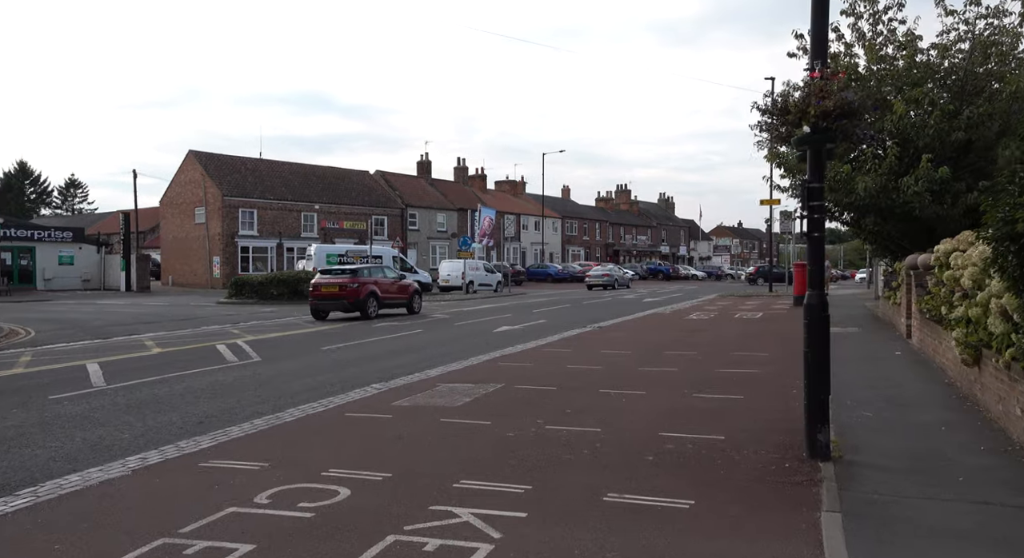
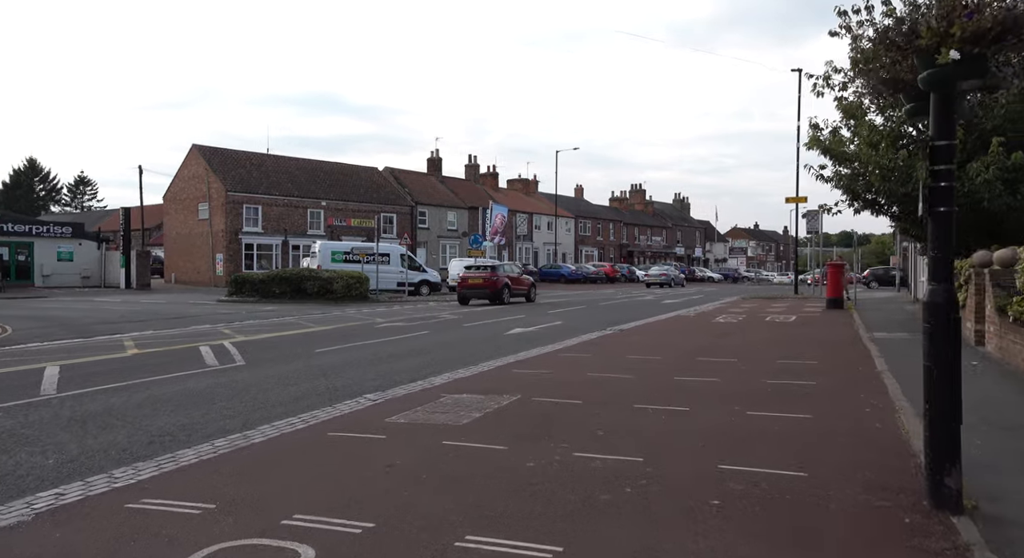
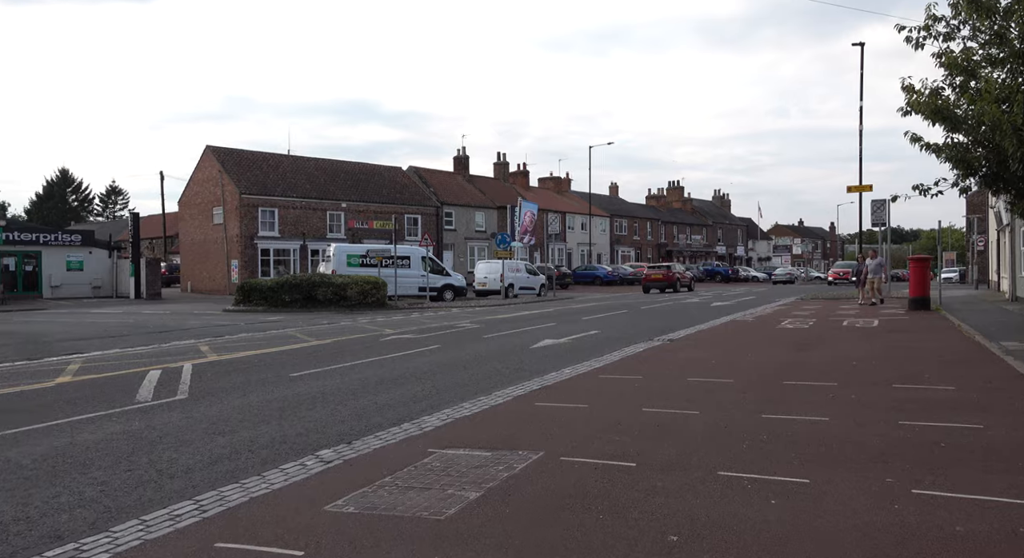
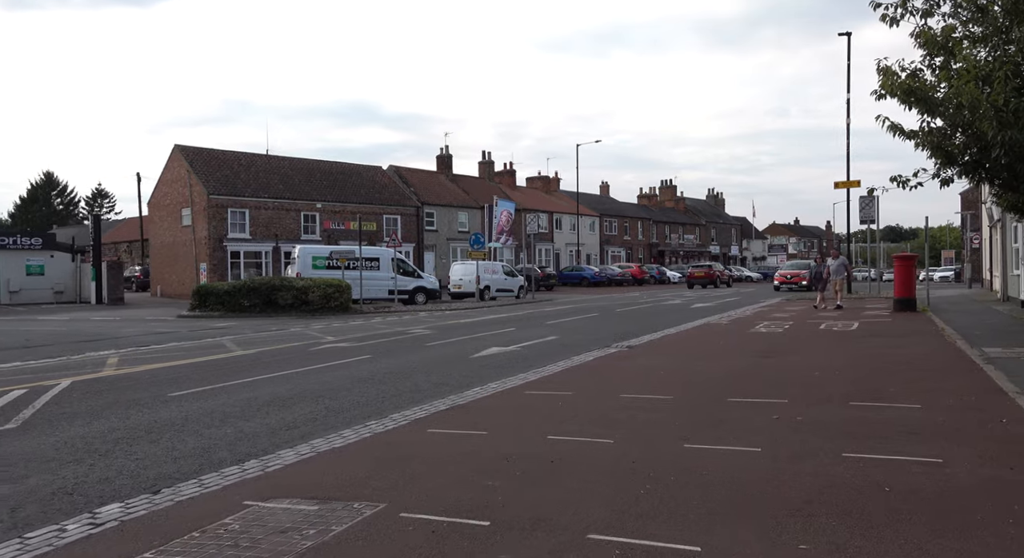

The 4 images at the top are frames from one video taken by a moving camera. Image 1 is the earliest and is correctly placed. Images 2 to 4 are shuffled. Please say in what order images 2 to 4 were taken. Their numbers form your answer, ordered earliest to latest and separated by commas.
2, 3, 4
